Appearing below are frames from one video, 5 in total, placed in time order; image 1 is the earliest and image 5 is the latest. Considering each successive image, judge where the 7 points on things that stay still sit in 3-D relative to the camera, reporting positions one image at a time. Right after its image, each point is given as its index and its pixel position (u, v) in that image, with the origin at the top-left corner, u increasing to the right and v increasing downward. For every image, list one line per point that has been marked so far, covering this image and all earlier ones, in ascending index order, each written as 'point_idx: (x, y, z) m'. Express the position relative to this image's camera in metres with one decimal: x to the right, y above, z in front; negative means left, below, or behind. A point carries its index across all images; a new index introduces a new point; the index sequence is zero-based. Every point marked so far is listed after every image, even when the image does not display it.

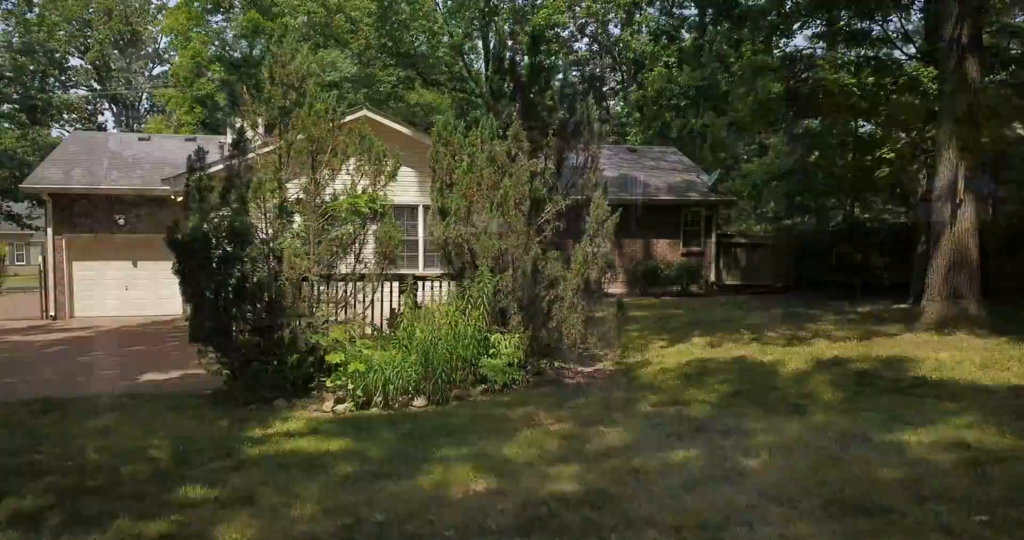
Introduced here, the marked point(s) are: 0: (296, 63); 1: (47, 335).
0: (-2.5, +2.3, +8.1) m
1: (-9.8, -1.4, +15.1) m
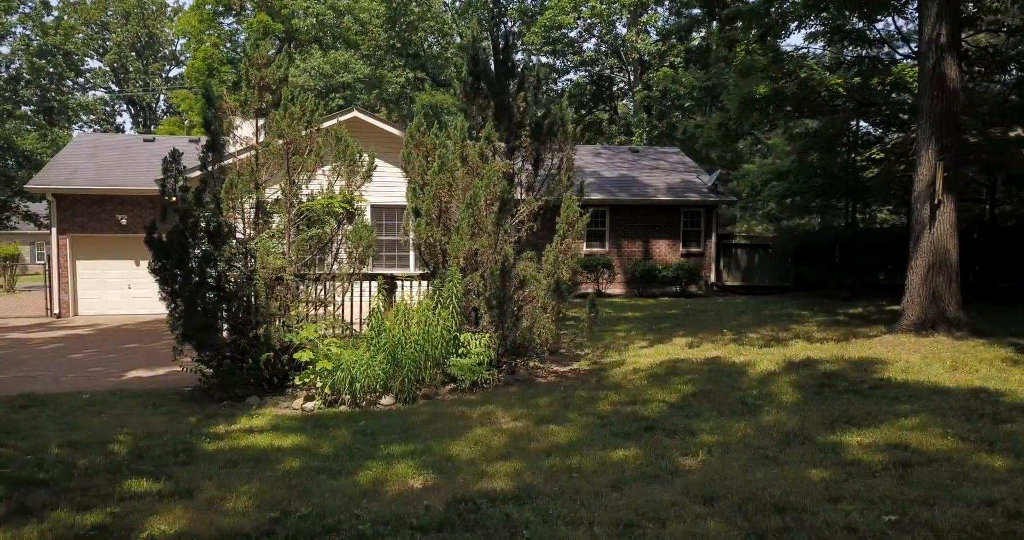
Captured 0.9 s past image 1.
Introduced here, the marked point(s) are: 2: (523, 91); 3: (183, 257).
0: (-2.8, +2.4, +8.2) m
1: (-10.0, -1.3, +15.3) m
2: (+0.1, +2.3, +9.0) m
3: (-3.5, +0.1, +7.7) m
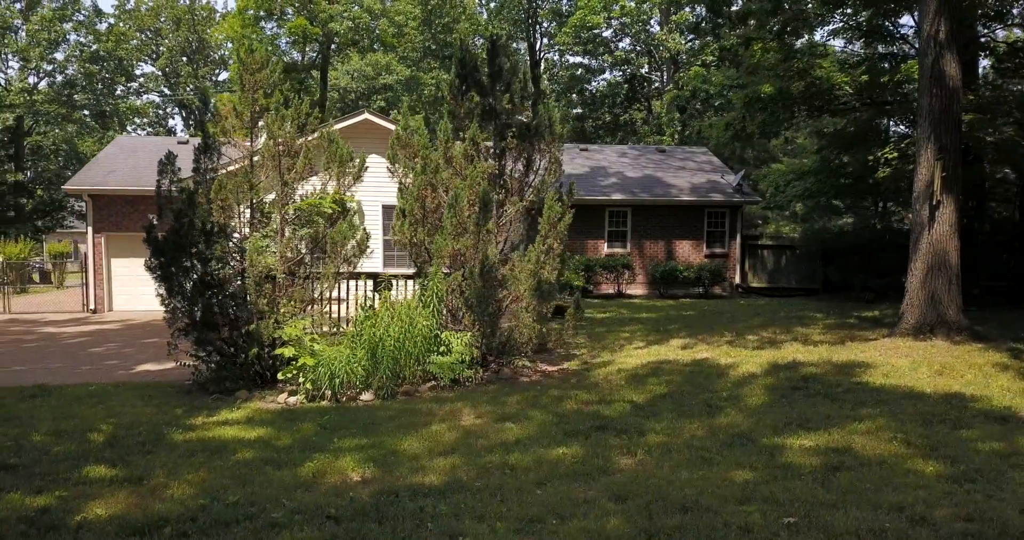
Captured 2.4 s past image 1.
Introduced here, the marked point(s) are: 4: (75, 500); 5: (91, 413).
0: (-2.9, +2.4, +8.5) m
1: (-9.7, -1.3, +16.0) m
2: (0.0, +2.3, +9.0) m
3: (-3.8, +0.2, +8.0) m
4: (-2.6, -1.4, +4.2) m
5: (-4.2, -1.4, +7.0) m
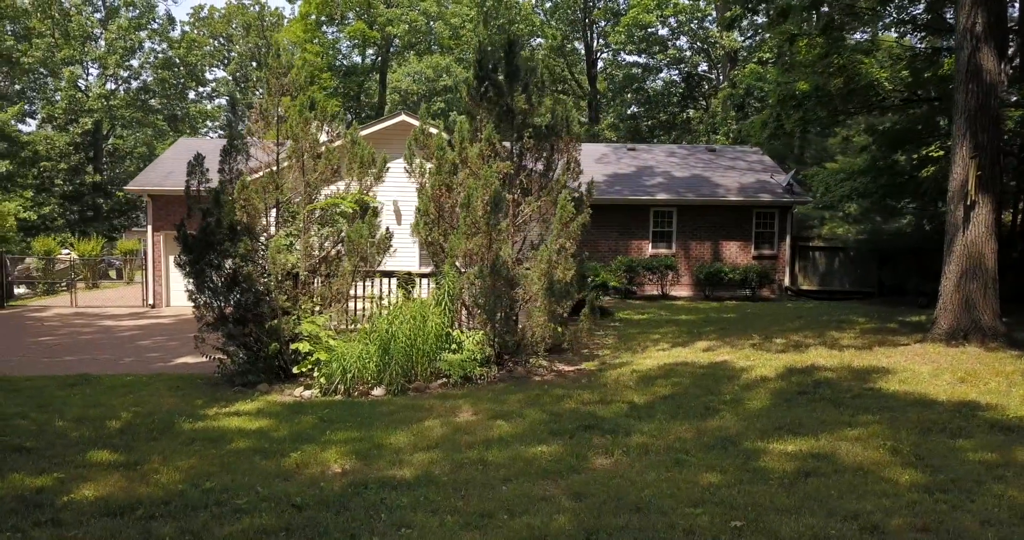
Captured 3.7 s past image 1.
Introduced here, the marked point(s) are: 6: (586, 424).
0: (-2.7, +2.4, +8.8) m
1: (-8.9, -1.2, +16.8) m
2: (+0.2, +2.3, +9.1) m
3: (-3.6, +0.2, +8.3) m
4: (-2.8, -1.3, +4.5) m
5: (-4.1, -1.4, +7.4) m
6: (+0.6, -1.2, +5.6) m
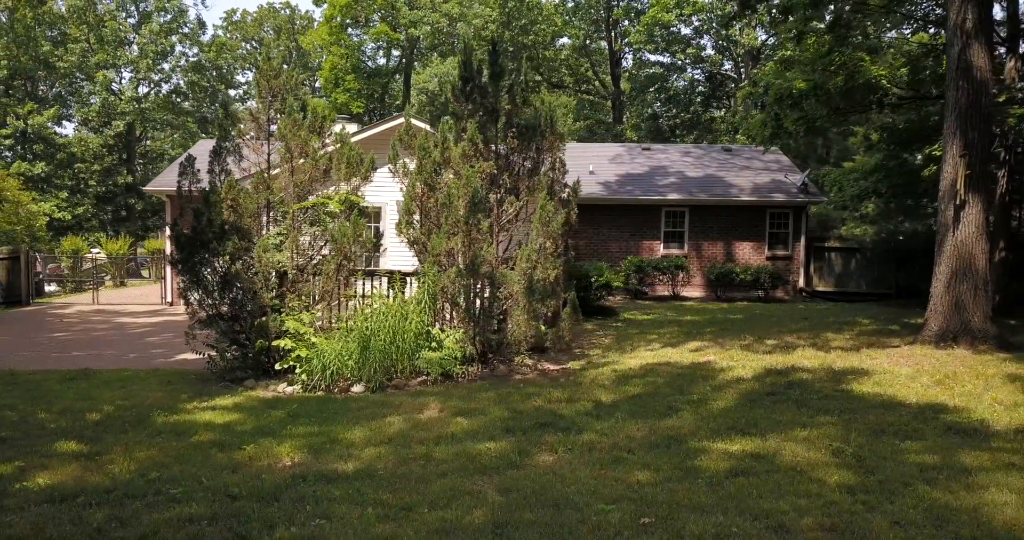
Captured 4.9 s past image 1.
0: (-2.9, +2.4, +8.9) m
1: (-8.8, -1.2, +17.3) m
2: (0.0, +2.3, +9.1) m
3: (-3.8, +0.2, +8.5) m
4: (-3.2, -1.3, +4.6) m
5: (-4.4, -1.4, +7.6) m
6: (+0.3, -1.2, +5.7) m
